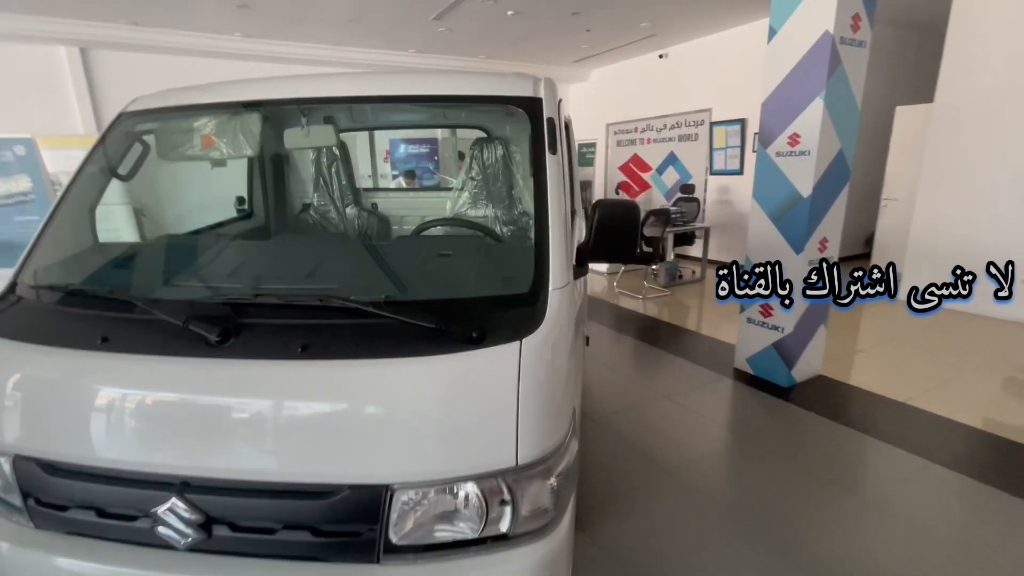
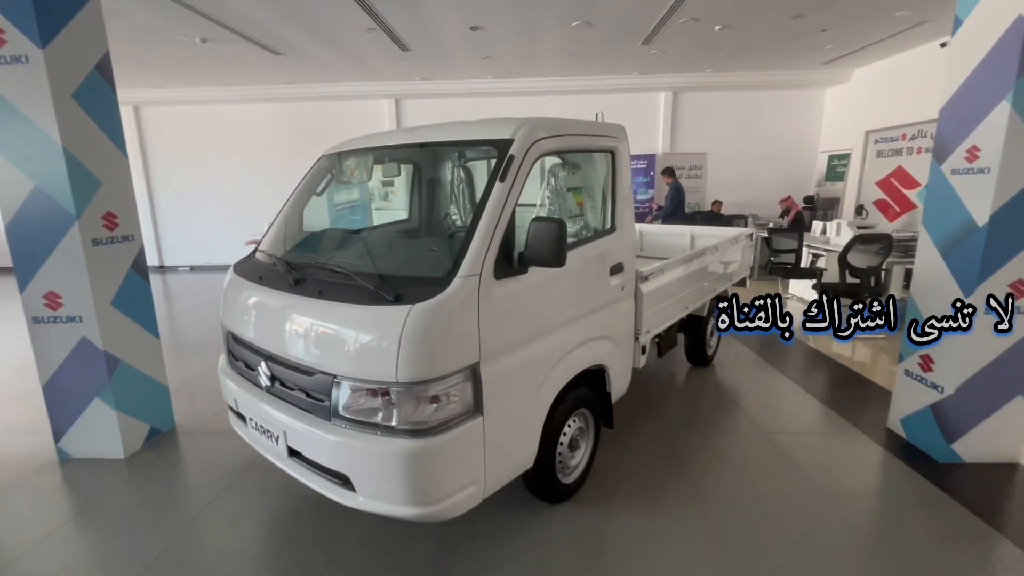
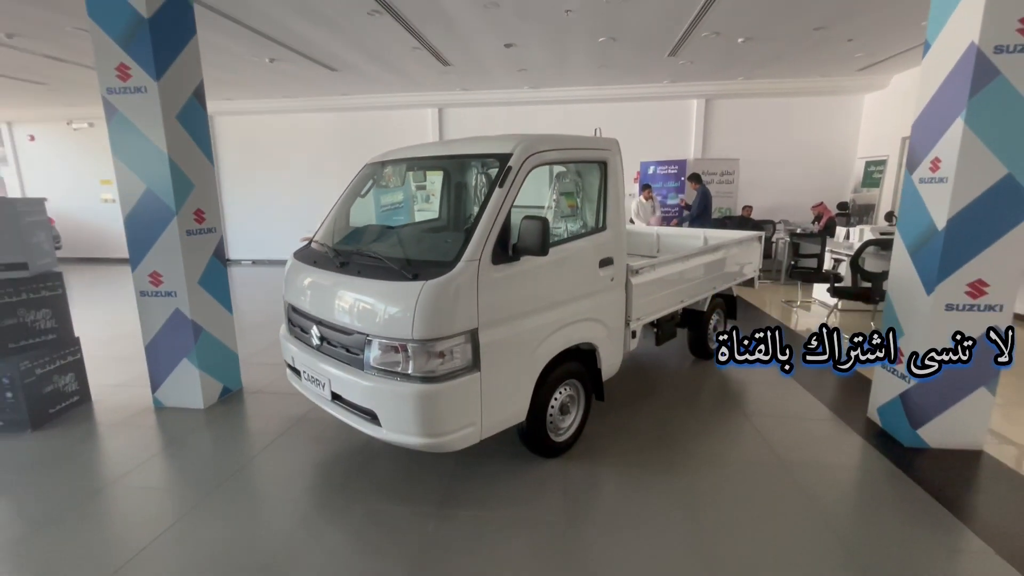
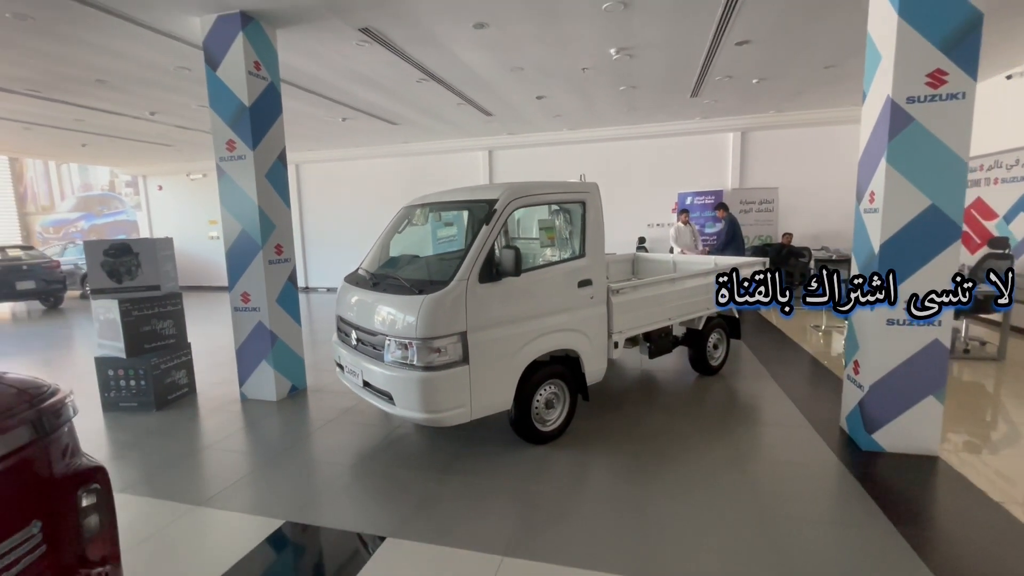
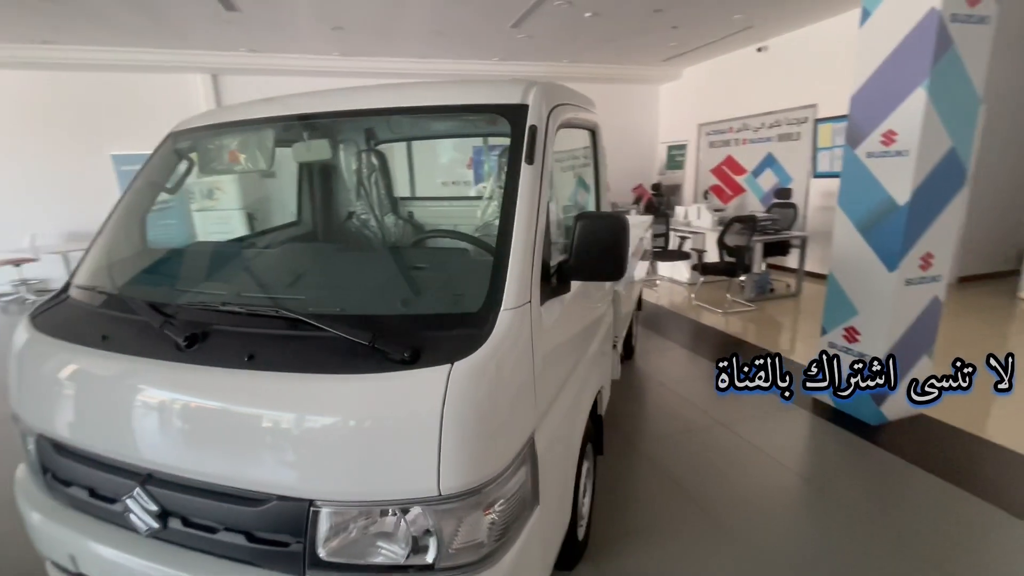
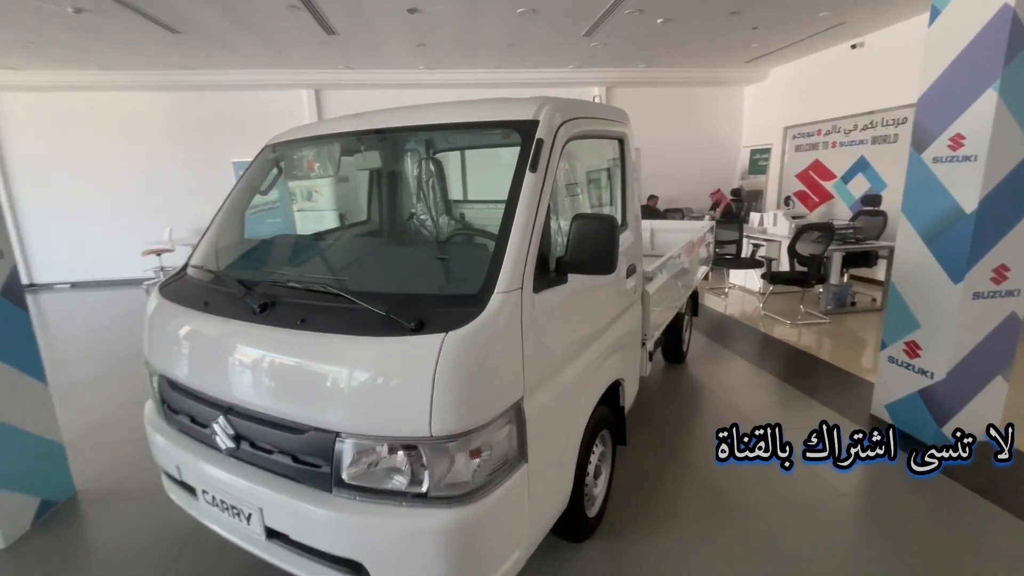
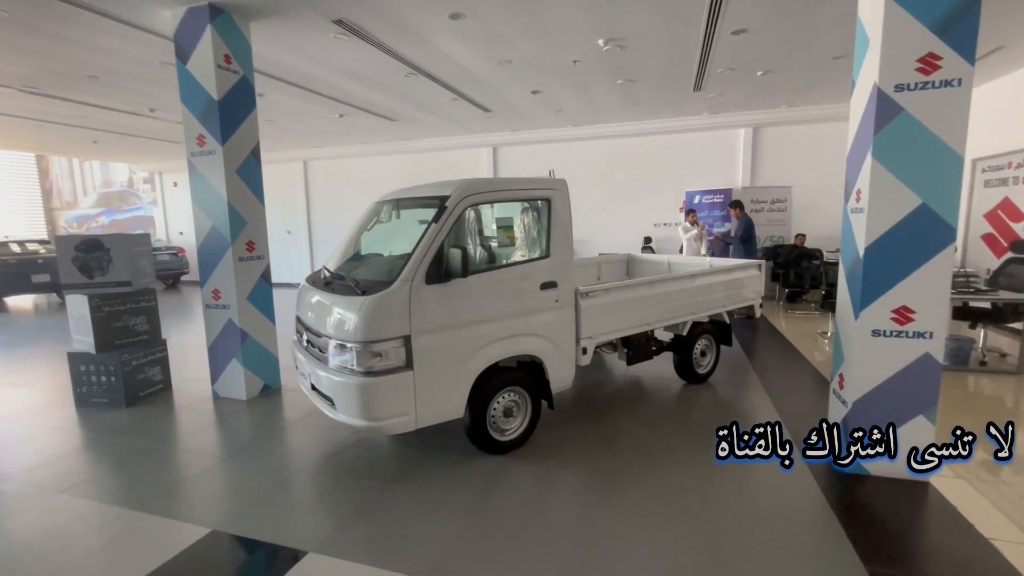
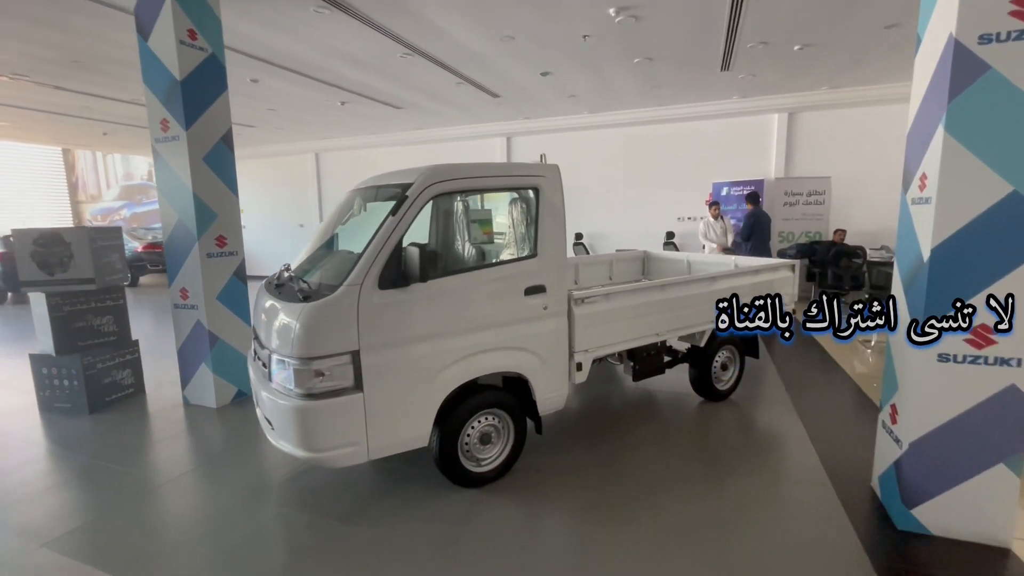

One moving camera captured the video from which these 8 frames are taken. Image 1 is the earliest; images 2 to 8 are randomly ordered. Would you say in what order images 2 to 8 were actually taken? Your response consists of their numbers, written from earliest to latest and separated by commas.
5, 6, 2, 3, 4, 7, 8
